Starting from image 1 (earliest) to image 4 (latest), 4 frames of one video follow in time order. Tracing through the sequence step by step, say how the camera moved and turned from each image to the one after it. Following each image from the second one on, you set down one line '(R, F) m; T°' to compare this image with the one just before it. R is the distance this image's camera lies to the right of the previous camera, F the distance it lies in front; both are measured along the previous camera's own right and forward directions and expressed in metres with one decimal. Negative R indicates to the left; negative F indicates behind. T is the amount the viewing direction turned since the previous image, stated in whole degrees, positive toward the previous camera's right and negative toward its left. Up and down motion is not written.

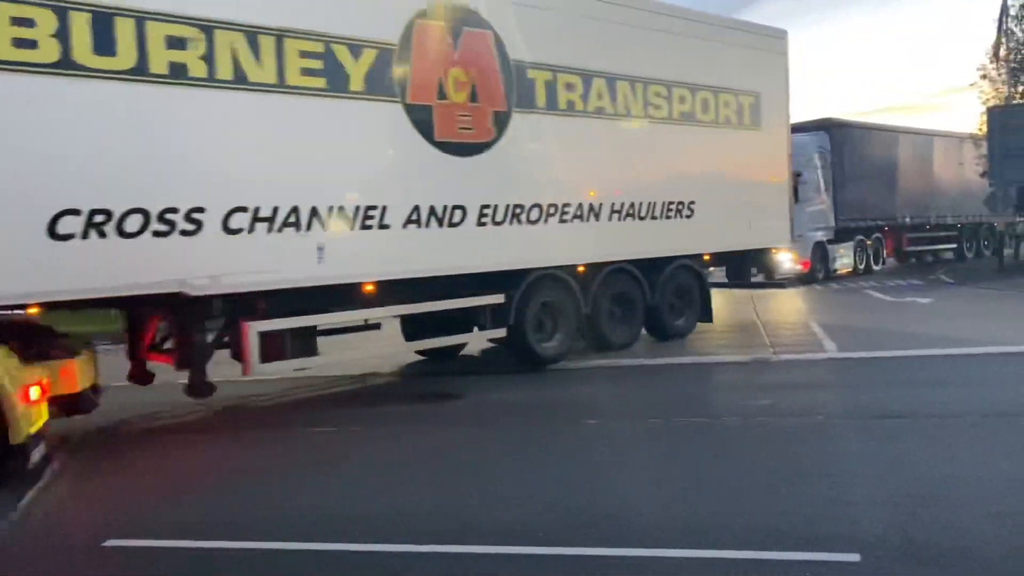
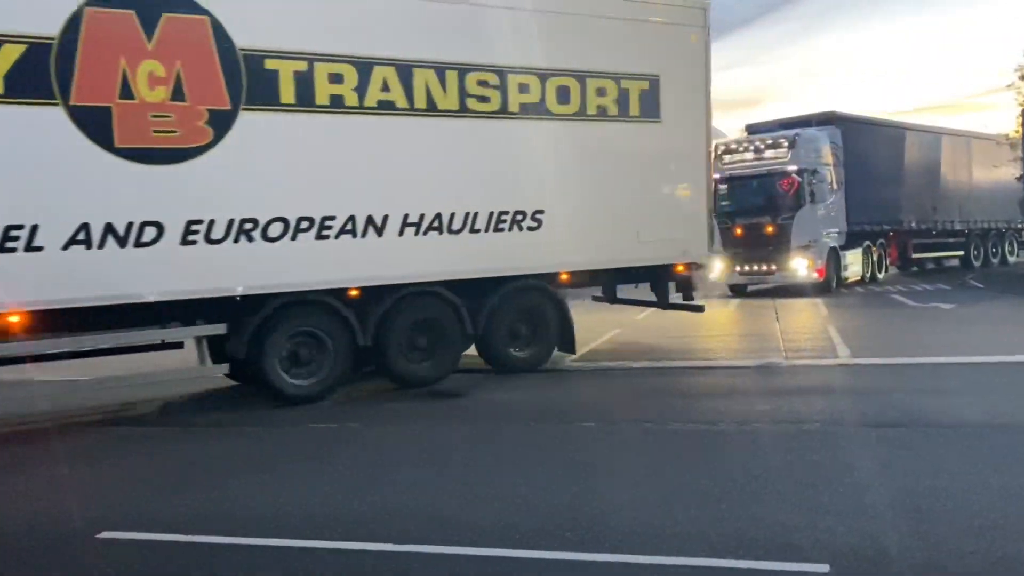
(+0.3, -0.1) m; -2°
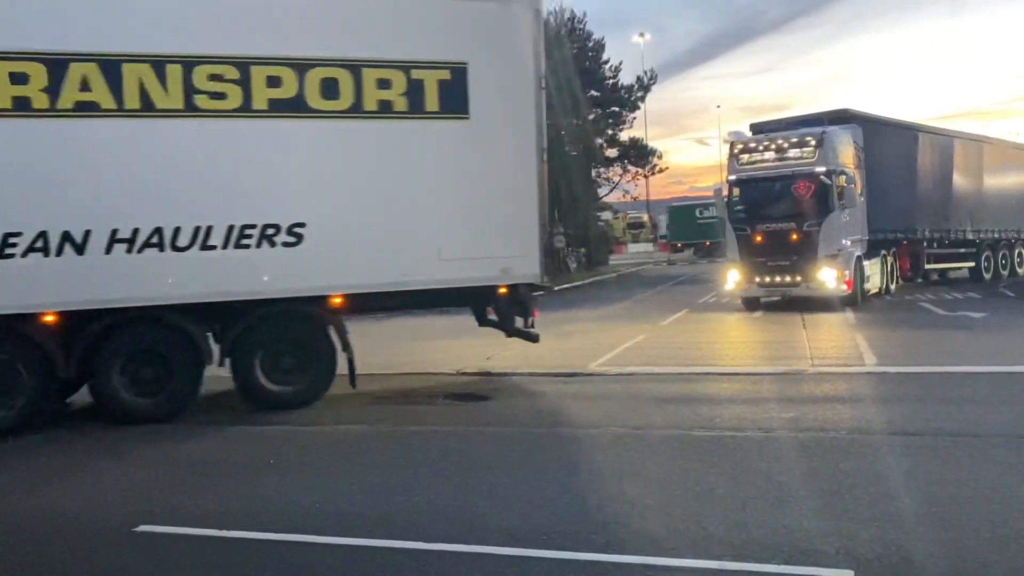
(0.0, -0.1) m; -1°
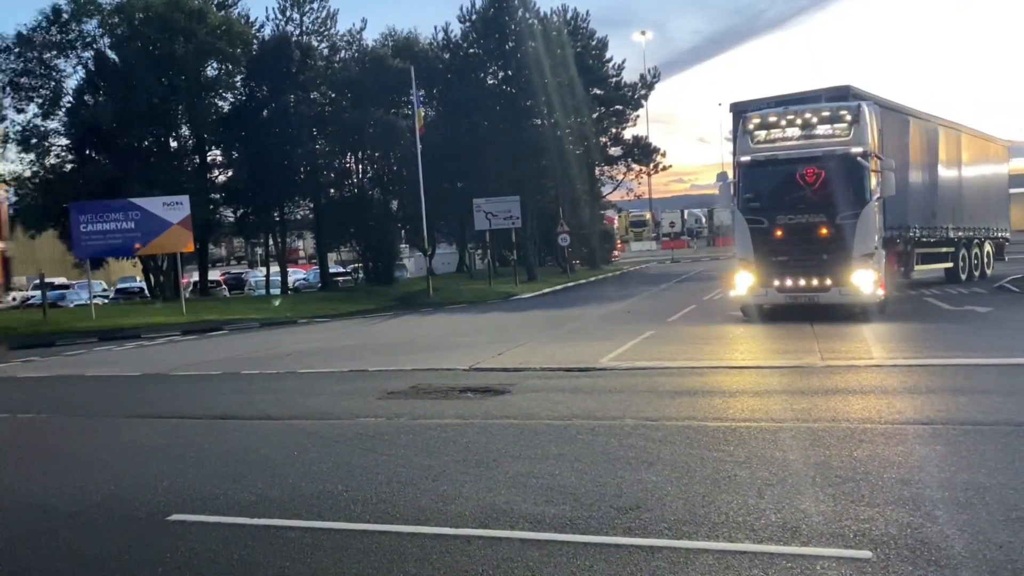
(-0.2, -0.2) m; 0°
